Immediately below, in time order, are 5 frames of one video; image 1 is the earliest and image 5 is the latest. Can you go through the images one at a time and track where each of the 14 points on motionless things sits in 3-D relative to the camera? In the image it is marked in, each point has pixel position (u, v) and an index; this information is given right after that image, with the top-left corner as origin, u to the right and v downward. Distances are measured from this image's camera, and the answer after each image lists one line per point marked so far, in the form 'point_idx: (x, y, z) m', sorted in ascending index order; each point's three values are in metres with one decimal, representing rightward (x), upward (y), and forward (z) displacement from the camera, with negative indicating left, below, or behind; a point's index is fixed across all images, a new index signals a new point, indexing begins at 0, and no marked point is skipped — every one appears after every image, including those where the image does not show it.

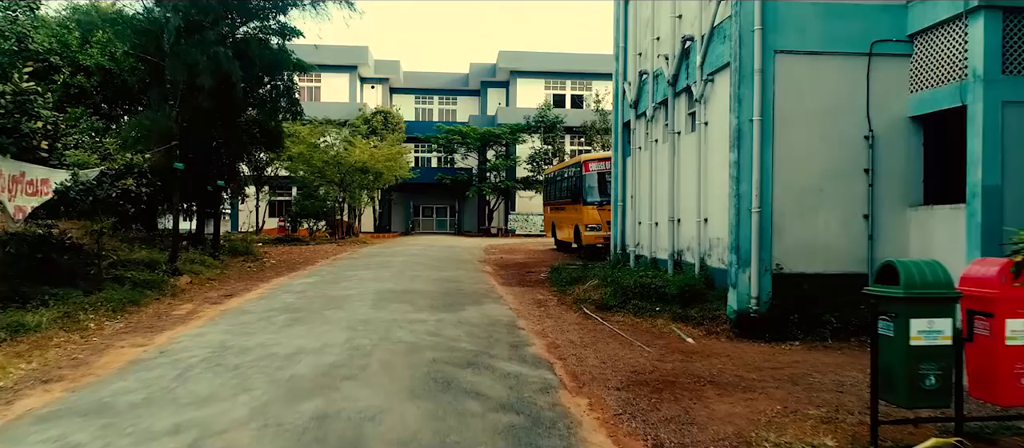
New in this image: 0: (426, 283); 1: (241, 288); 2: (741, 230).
0: (-2.4, -1.6, +13.5) m
1: (-7.4, -1.8, +13.4) m
2: (+4.4, -0.1, +9.5) m
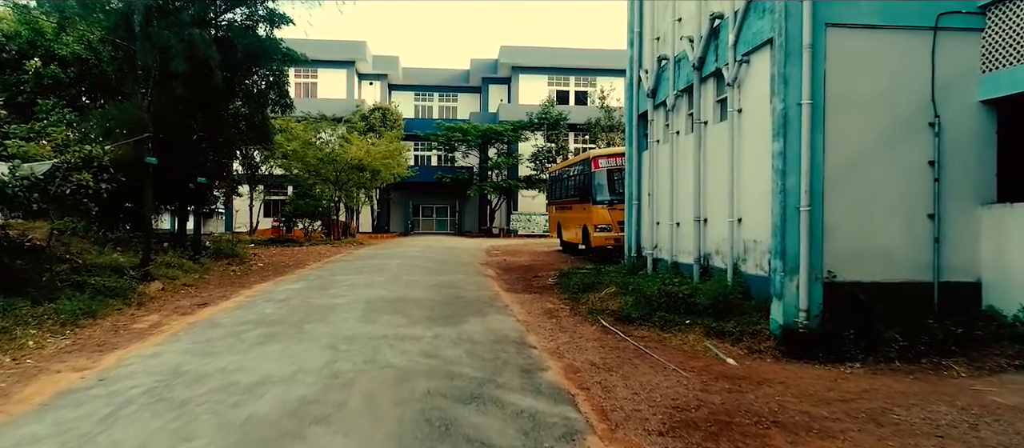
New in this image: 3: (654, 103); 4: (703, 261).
0: (-2.2, -1.7, +12.2) m
1: (-7.2, -1.8, +12.1) m
2: (+4.6, -0.1, +8.2) m
3: (+4.0, +3.4, +13.9) m
4: (+4.3, -0.9, +11.2) m
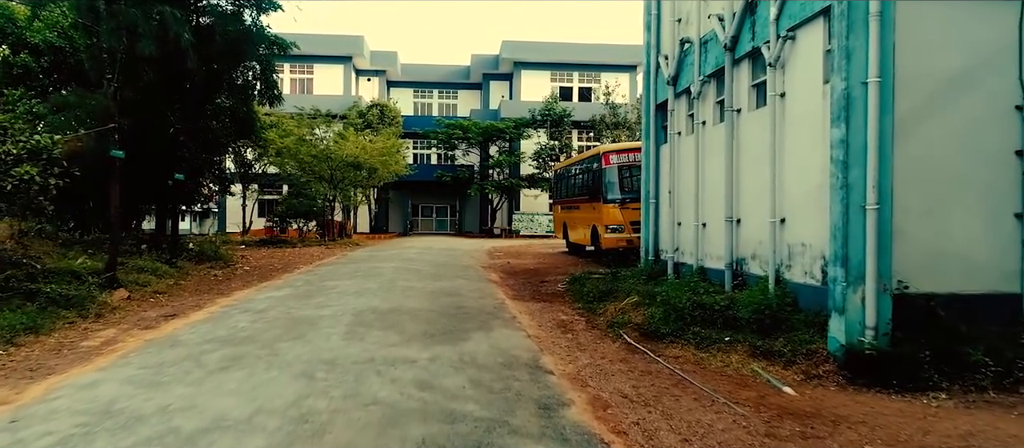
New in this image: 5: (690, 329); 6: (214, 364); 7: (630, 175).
0: (-2.1, -1.7, +10.9) m
1: (-7.1, -1.8, +10.8) m
2: (+4.8, -0.1, +6.9) m
3: (+4.2, +3.4, +12.6) m
4: (+4.5, -0.9, +9.9) m
5: (+2.9, -1.7, +8.1) m
6: (-4.0, -1.9, +6.6) m
7: (+4.3, +1.8, +17.9) m
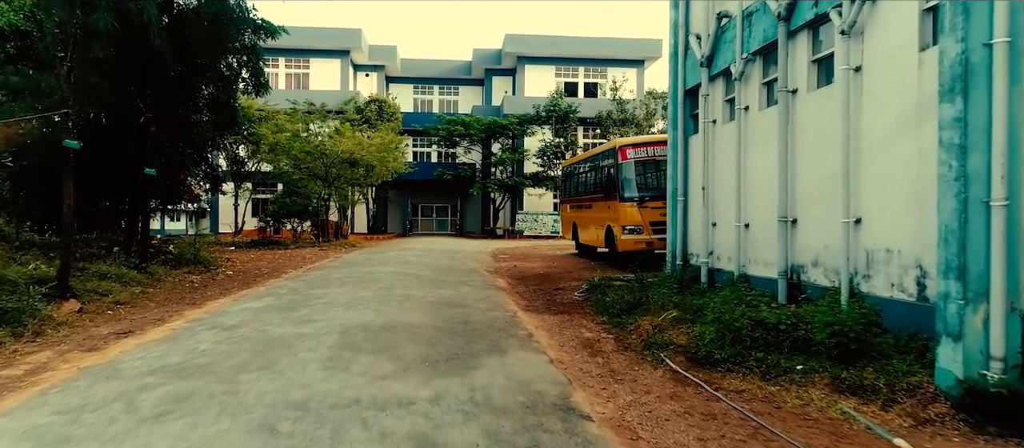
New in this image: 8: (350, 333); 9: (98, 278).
0: (-1.8, -1.7, +9.4) m
1: (-6.8, -1.8, +9.3) m
2: (+5.0, -0.2, +5.4) m
3: (+4.4, +3.4, +11.0) m
4: (+4.8, -0.9, +8.4) m
5: (+3.2, -1.7, +6.6) m
6: (-3.7, -1.9, +5.1) m
7: (+4.6, +1.8, +16.4) m
8: (-2.6, -1.7, +7.8) m
9: (-9.5, -1.2, +11.3) m
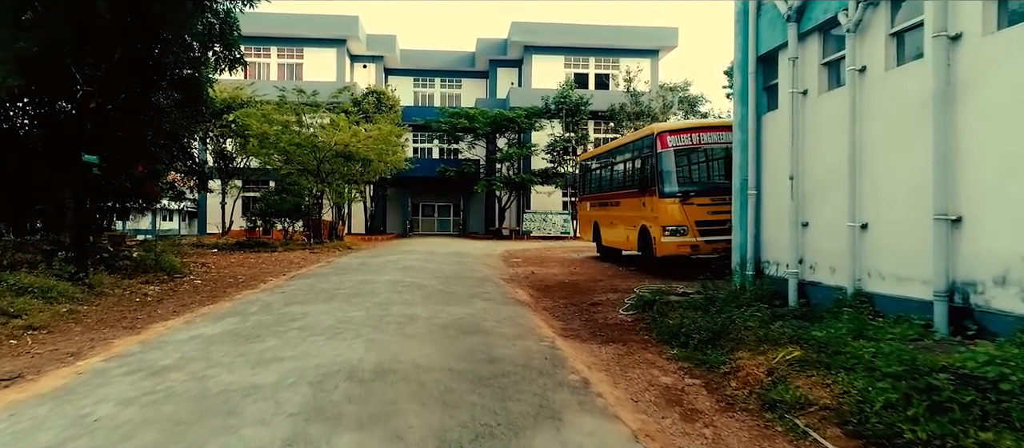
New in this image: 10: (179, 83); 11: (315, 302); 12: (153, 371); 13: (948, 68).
0: (-1.2, -1.7, +6.9) m
1: (-6.2, -1.8, +6.8) m
2: (+5.6, -0.2, +2.9) m
3: (+5.0, +3.4, +8.6) m
4: (+5.4, -0.9, +5.9) m
5: (+3.8, -1.7, +4.1) m
6: (-3.1, -1.9, +2.6) m
7: (+5.1, +1.8, +13.9) m
8: (-2.0, -1.7, +5.3) m
9: (-9.0, -1.2, +8.8) m
10: (-8.5, +3.6, +12.8) m
11: (-3.9, -1.6, +9.8) m
12: (-4.3, -1.8, +5.9) m
13: (+5.4, +1.9, +6.1) m
